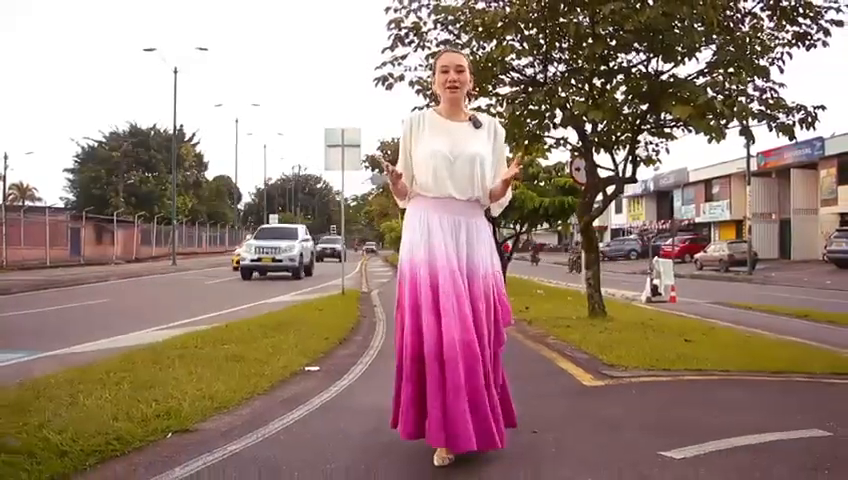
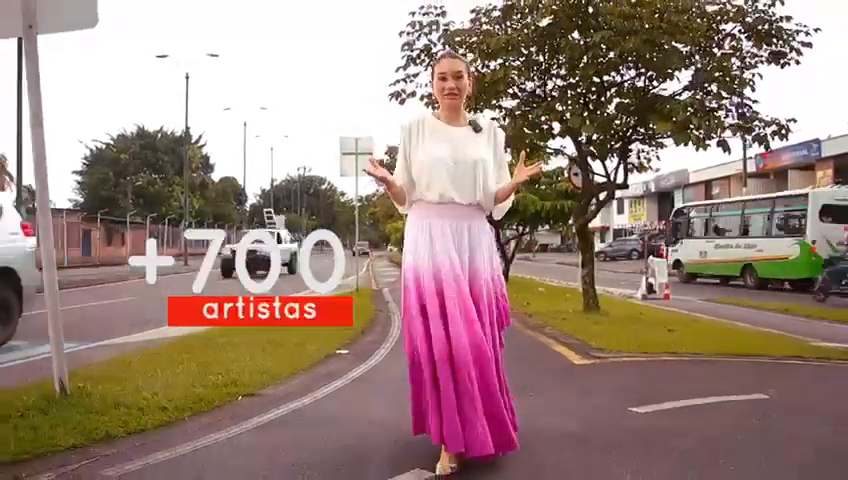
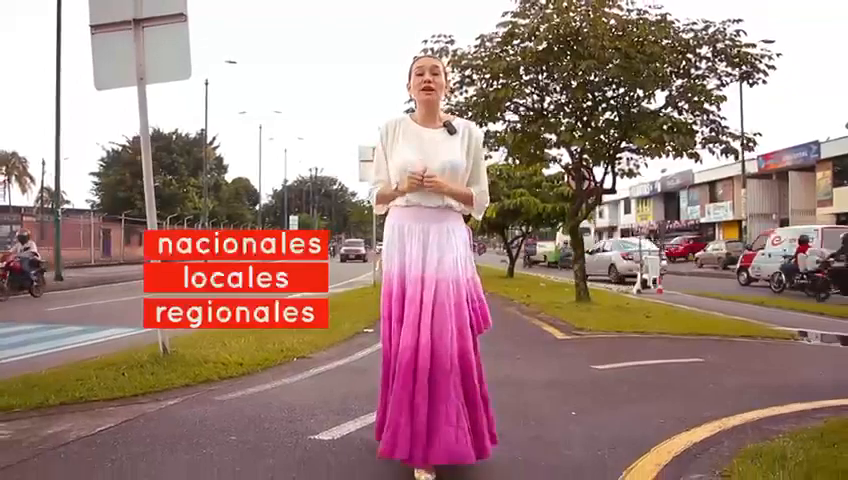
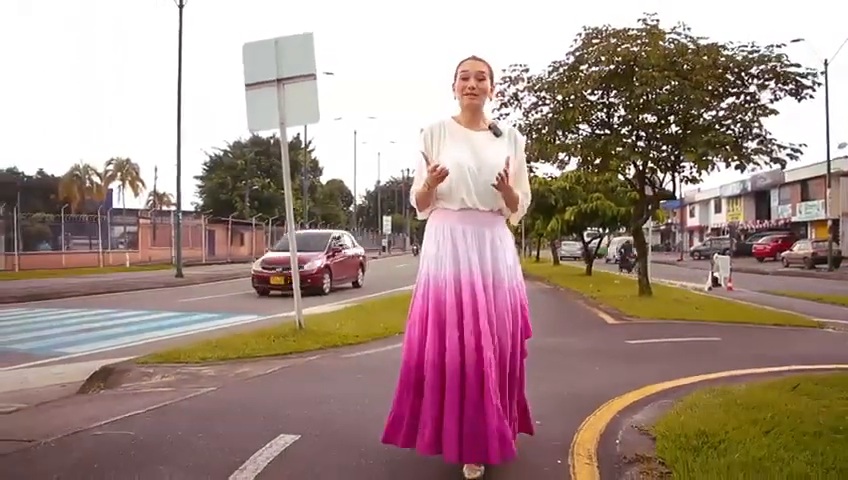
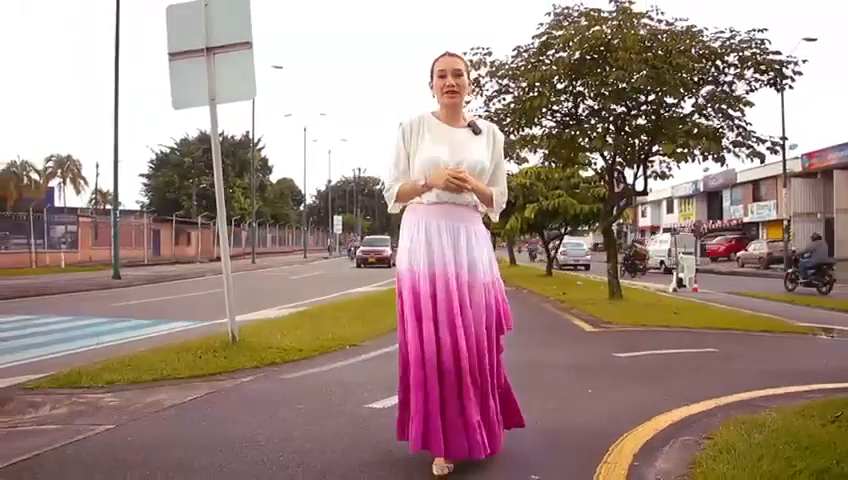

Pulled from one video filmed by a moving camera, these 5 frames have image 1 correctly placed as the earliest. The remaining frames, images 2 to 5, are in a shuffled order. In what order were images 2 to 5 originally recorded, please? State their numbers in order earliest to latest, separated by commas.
2, 3, 5, 4
